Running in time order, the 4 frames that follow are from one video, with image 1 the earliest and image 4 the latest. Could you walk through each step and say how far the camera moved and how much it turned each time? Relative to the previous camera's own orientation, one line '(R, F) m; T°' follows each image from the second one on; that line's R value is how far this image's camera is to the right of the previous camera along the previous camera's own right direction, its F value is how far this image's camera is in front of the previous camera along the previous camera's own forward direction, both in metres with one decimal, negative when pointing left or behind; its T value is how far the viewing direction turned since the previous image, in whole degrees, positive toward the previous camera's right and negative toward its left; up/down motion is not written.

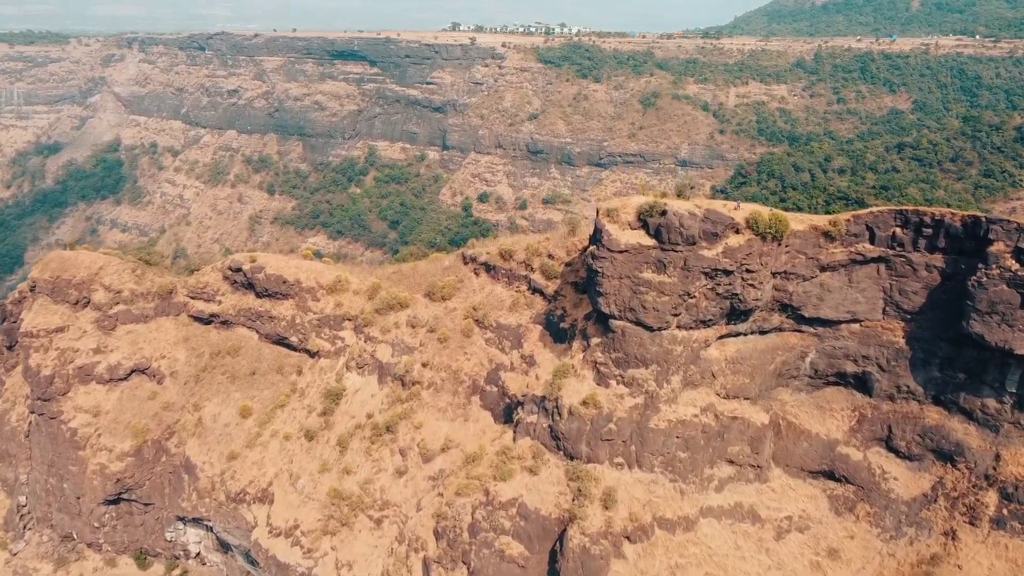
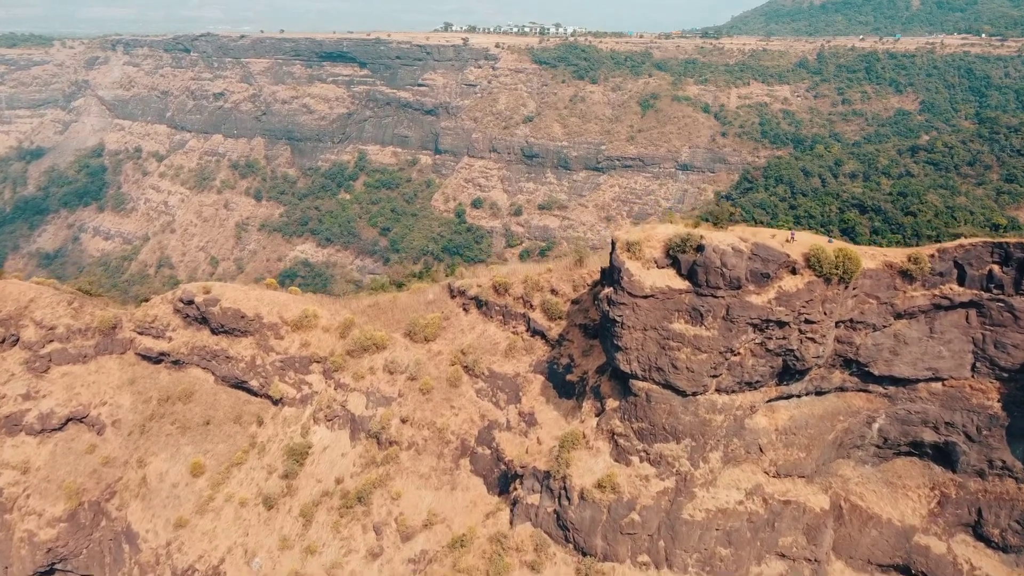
(0.0, +3.7) m; 0°
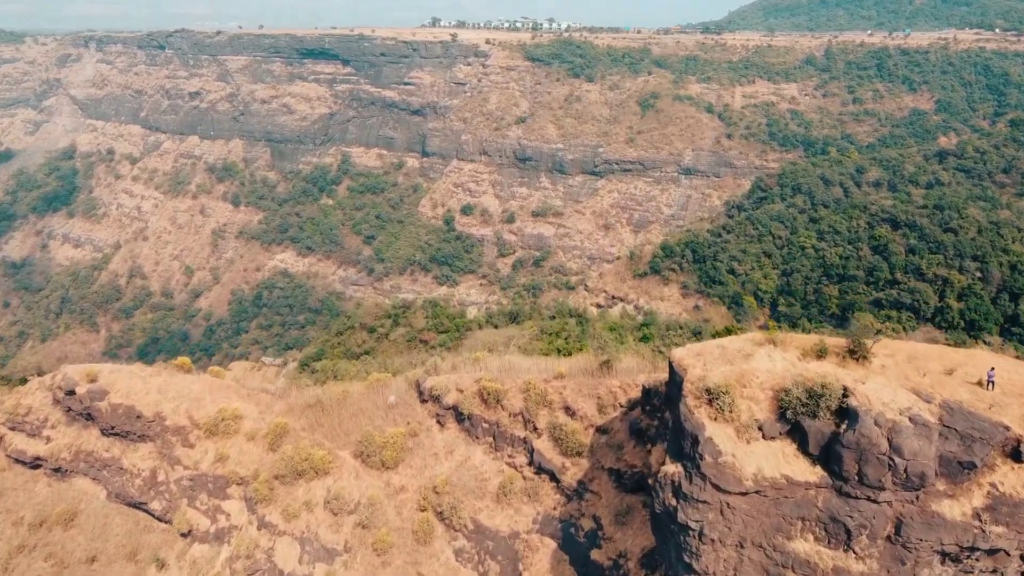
(0.0, +6.0) m; +1°
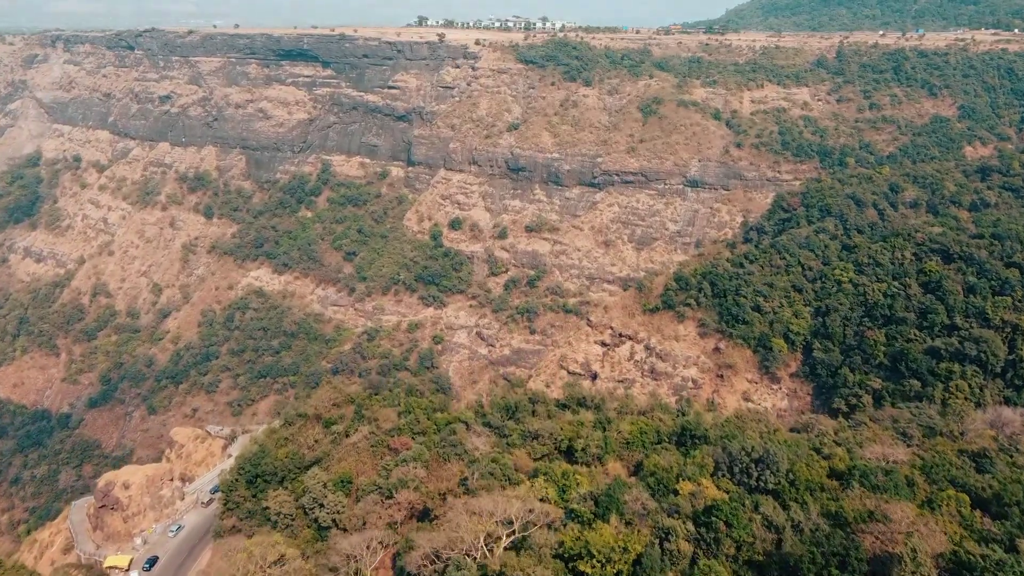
(-0.2, +7.0) m; +1°
